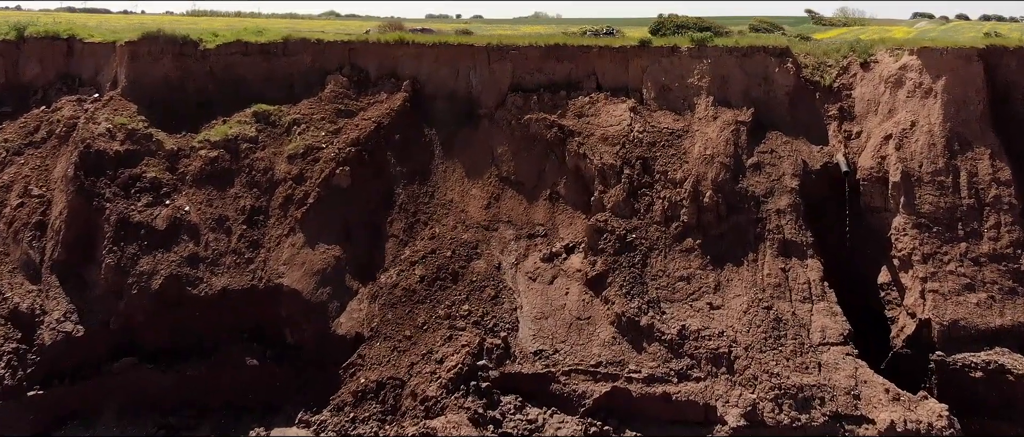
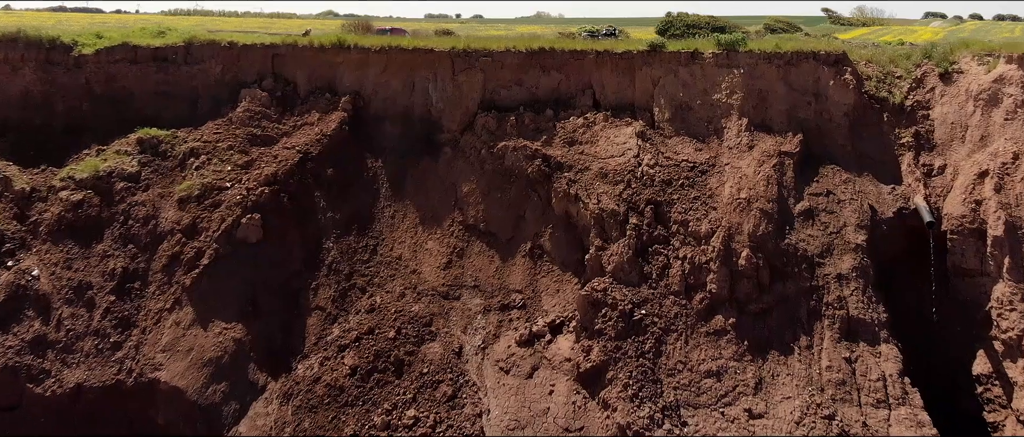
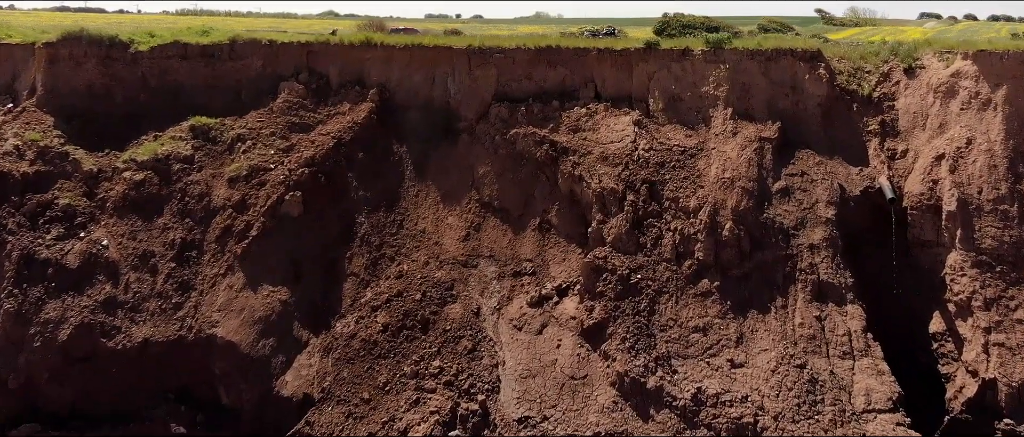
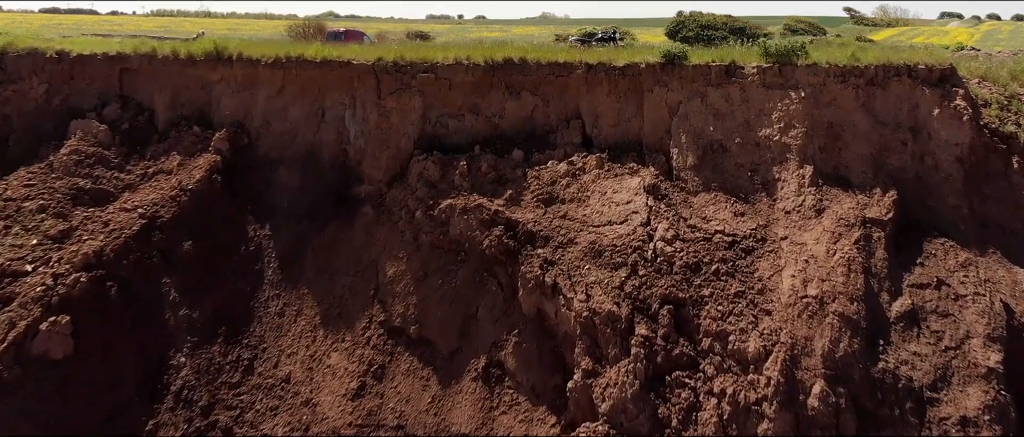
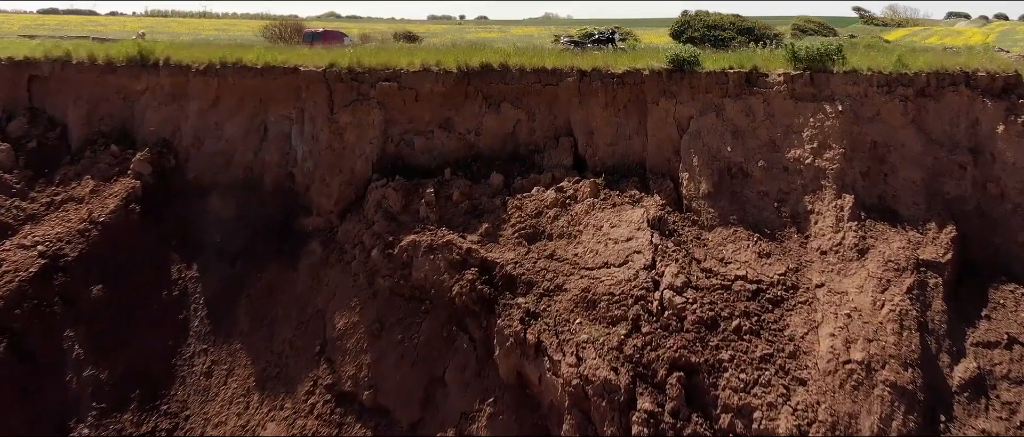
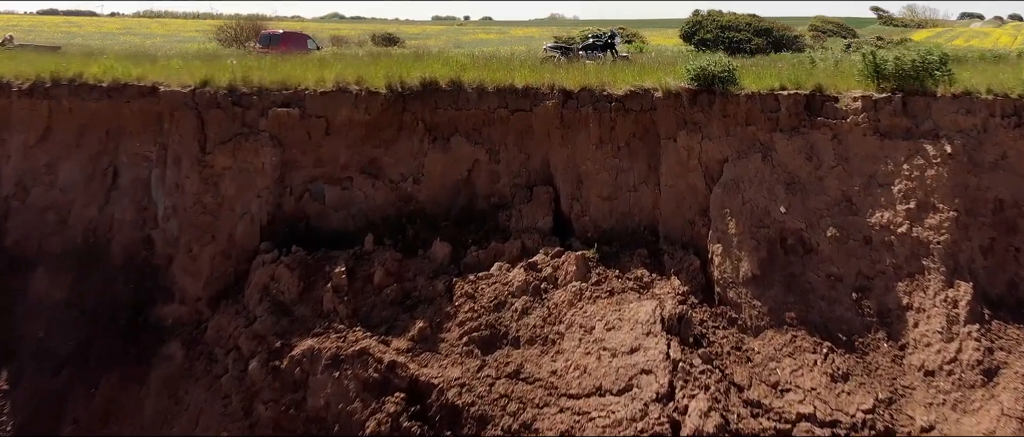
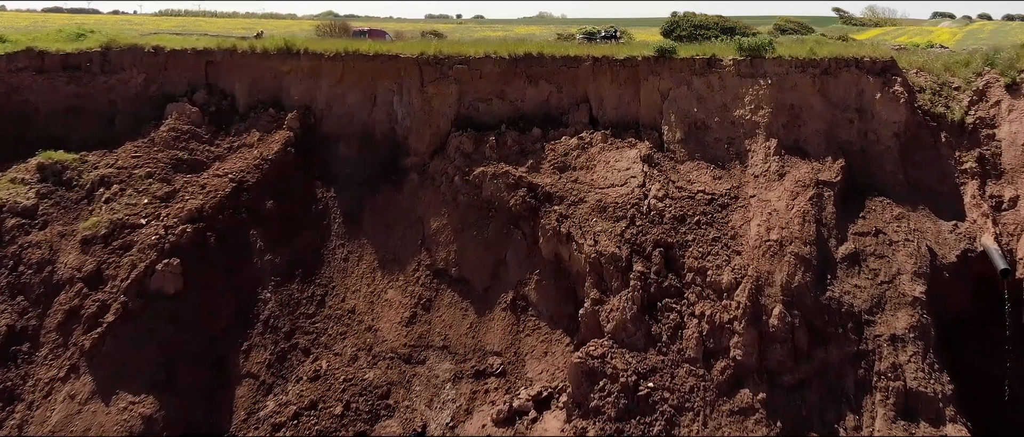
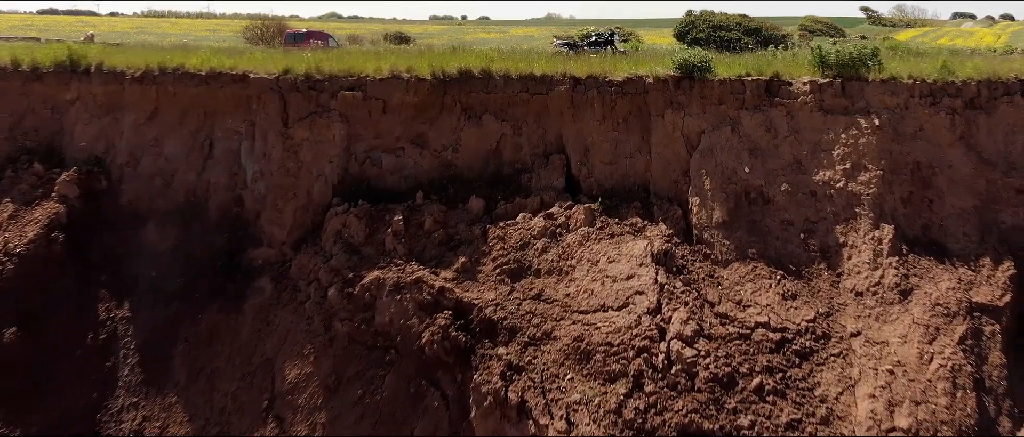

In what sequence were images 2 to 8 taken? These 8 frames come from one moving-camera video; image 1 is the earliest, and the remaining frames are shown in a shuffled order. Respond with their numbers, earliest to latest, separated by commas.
3, 2, 7, 4, 5, 8, 6
